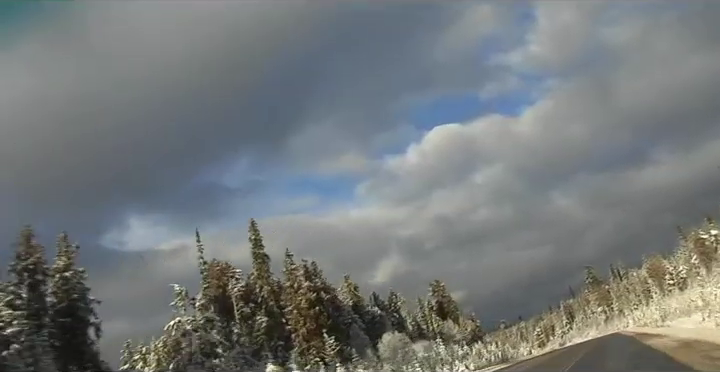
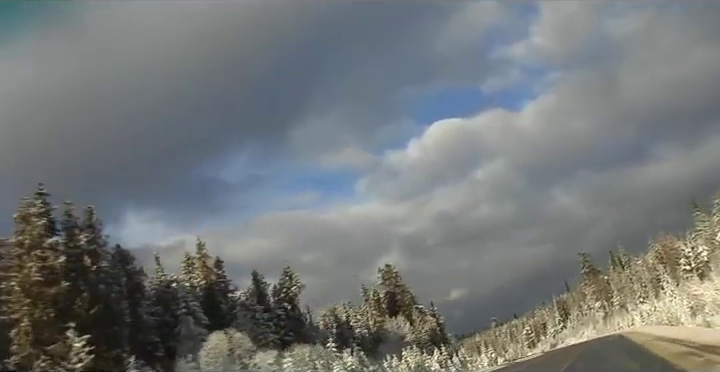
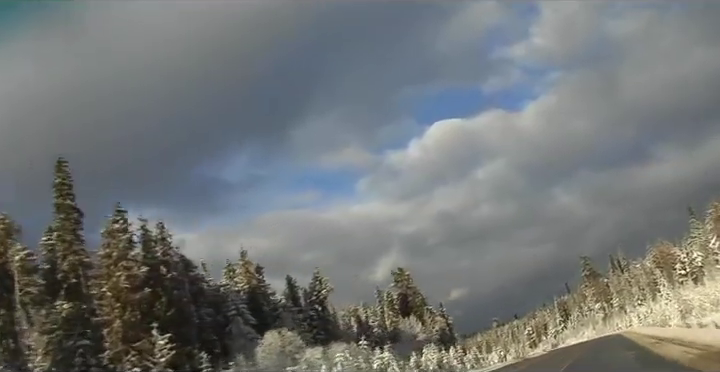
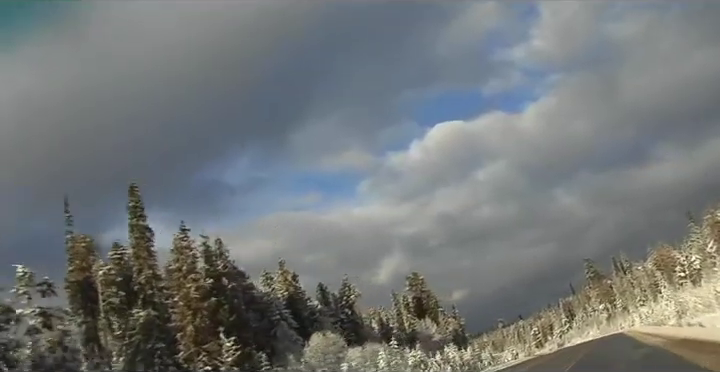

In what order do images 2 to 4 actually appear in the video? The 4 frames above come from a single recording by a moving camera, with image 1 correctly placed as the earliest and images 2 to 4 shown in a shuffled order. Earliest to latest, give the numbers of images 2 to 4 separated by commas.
4, 3, 2
